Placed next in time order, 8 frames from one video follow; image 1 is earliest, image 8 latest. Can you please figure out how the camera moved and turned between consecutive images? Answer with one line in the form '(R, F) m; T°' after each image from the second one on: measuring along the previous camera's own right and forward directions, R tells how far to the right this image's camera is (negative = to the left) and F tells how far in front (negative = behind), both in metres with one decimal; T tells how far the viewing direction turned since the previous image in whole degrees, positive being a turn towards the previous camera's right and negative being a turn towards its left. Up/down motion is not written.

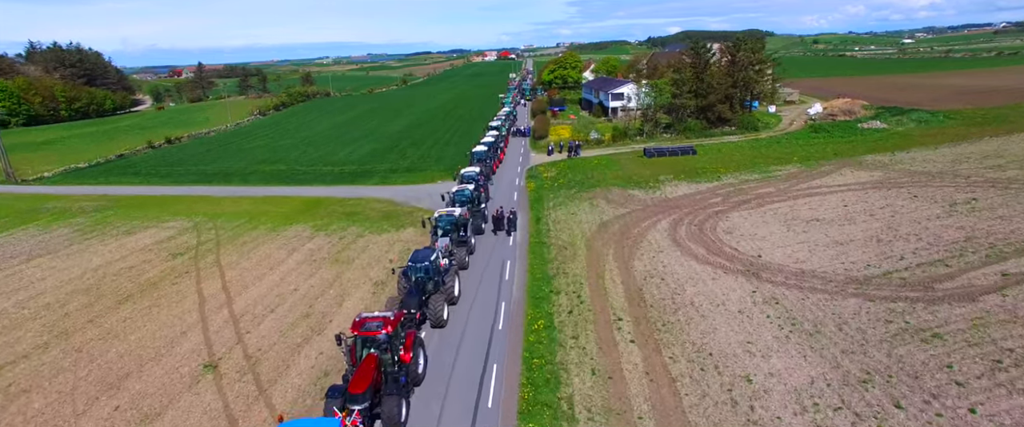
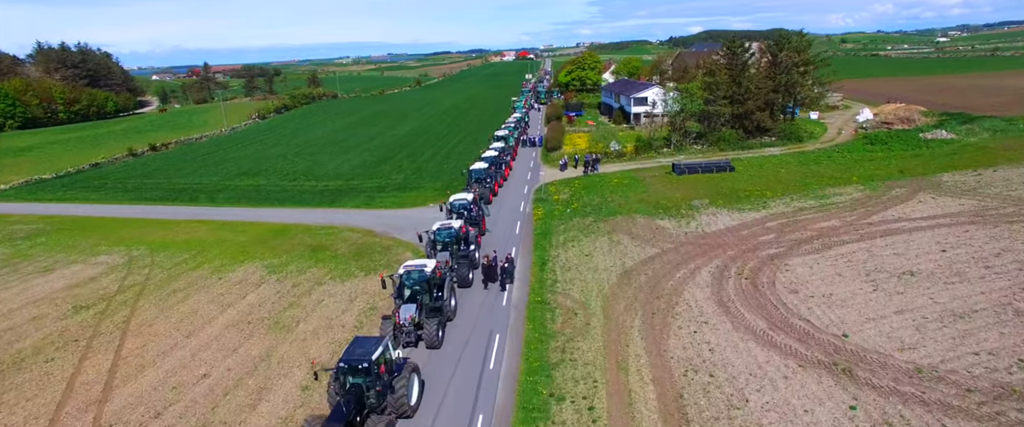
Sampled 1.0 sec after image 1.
(+0.8, +6.1) m; -2°
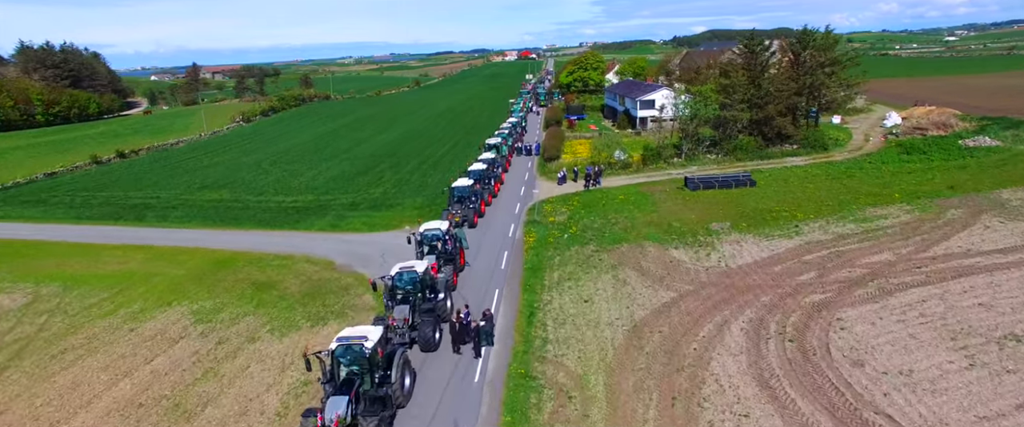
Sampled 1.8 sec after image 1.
(+0.7, +4.6) m; 0°
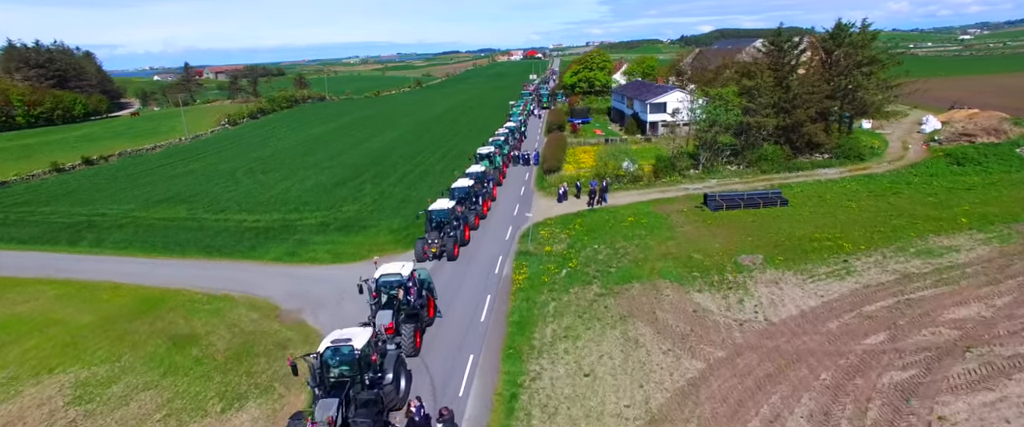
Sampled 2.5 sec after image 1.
(+0.7, +4.8) m; -1°
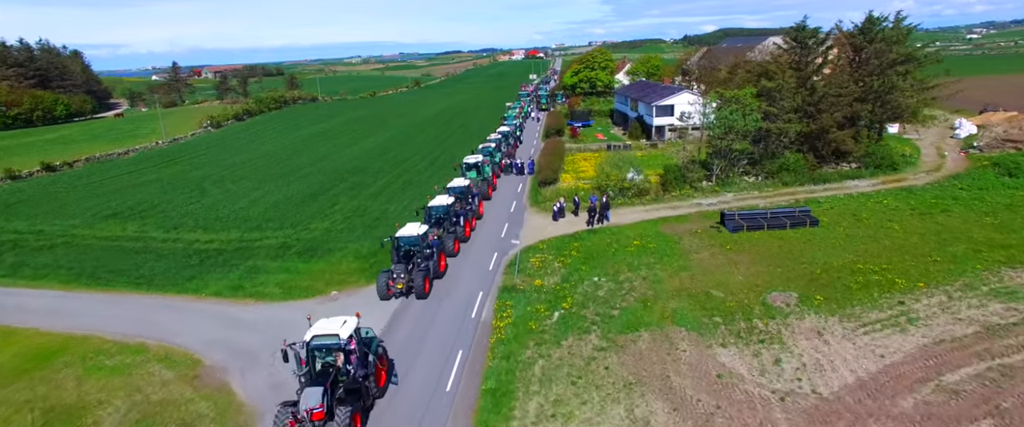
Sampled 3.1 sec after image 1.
(+0.7, +4.0) m; 0°
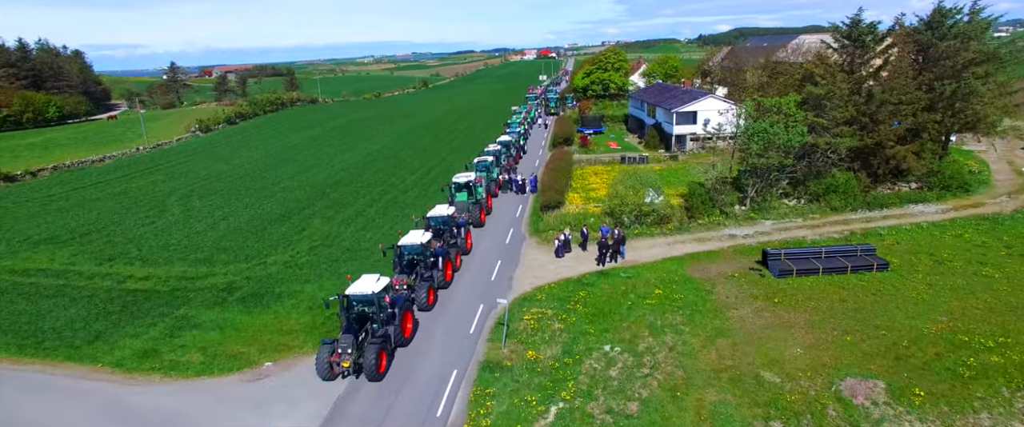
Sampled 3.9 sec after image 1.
(+0.7, +5.0) m; -1°
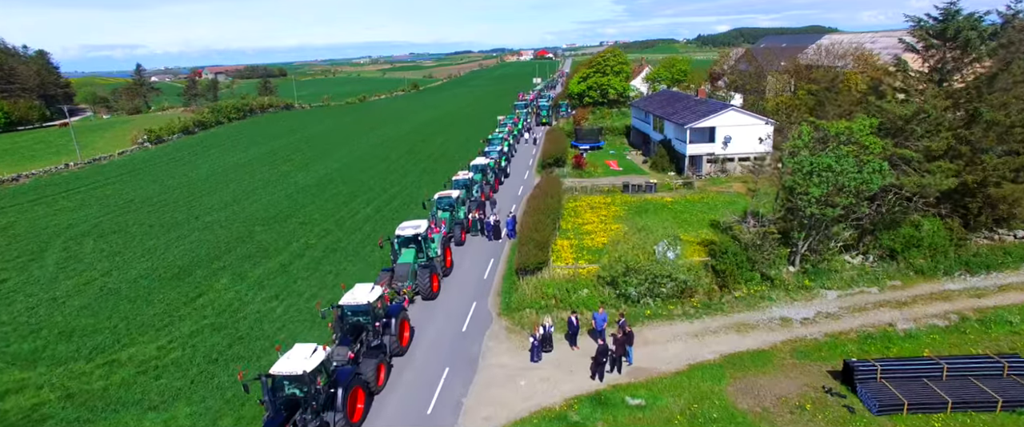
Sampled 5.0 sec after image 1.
(+1.2, +7.7) m; 0°
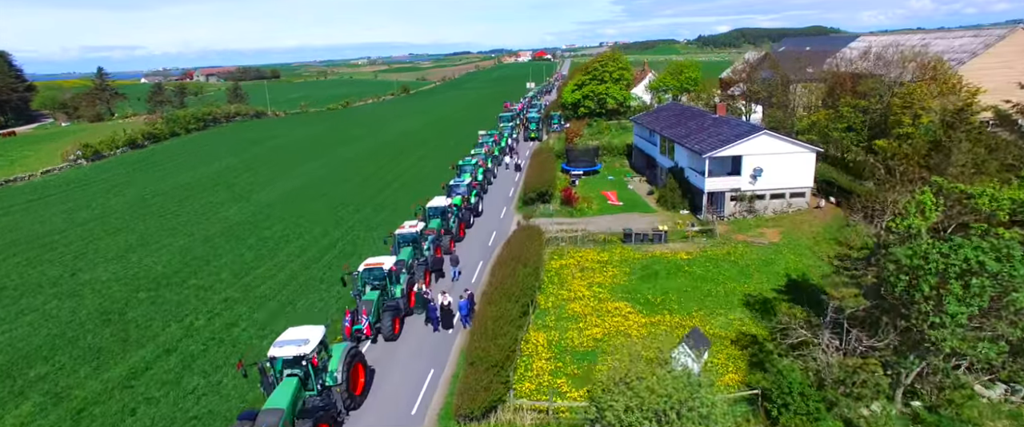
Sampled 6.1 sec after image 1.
(+1.4, +7.7) m; 0°
